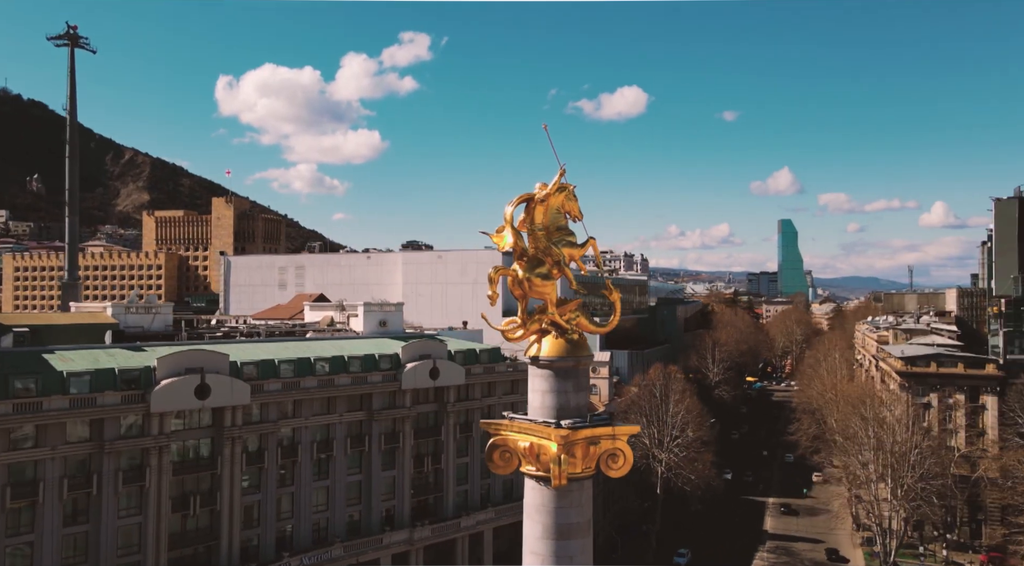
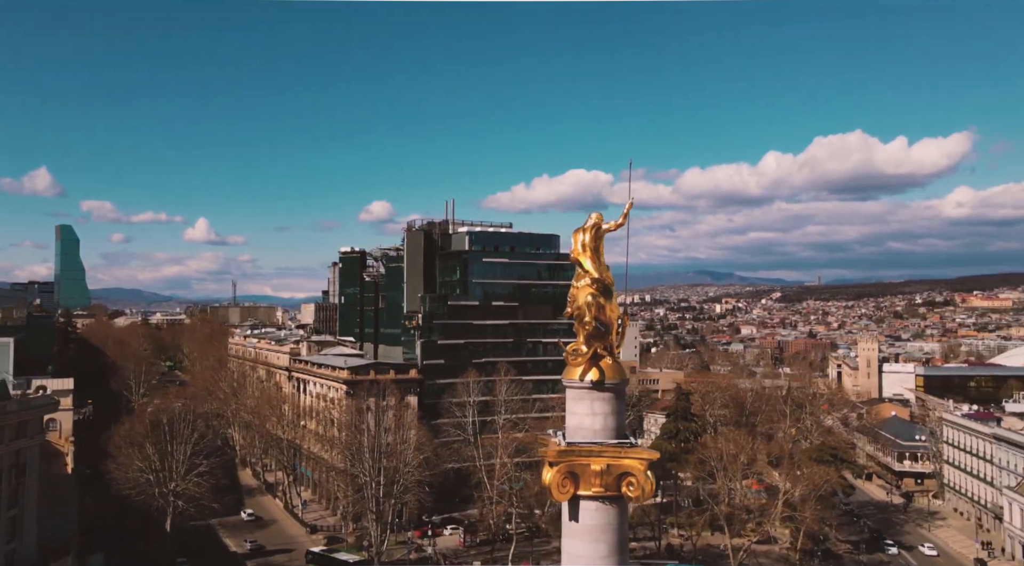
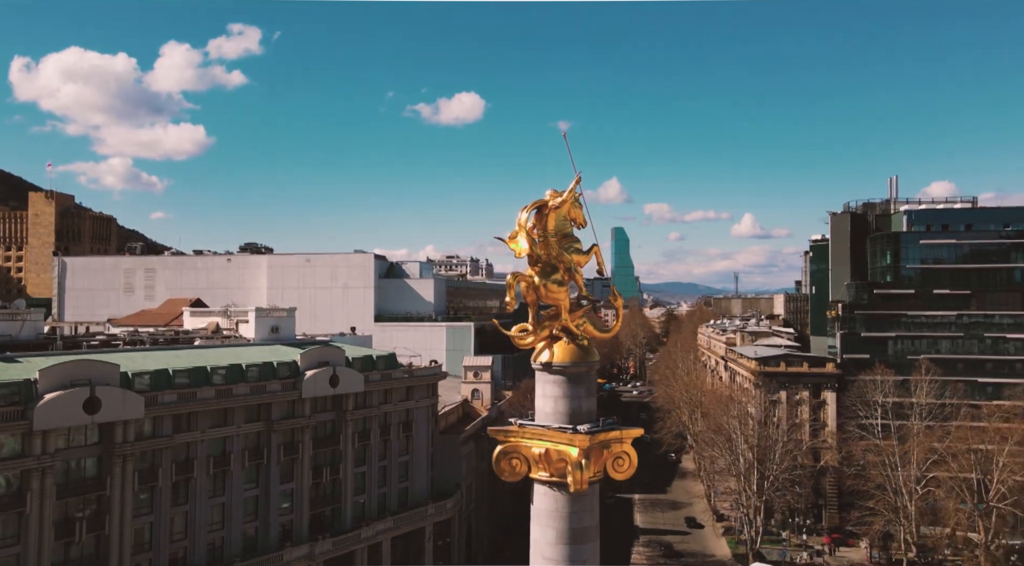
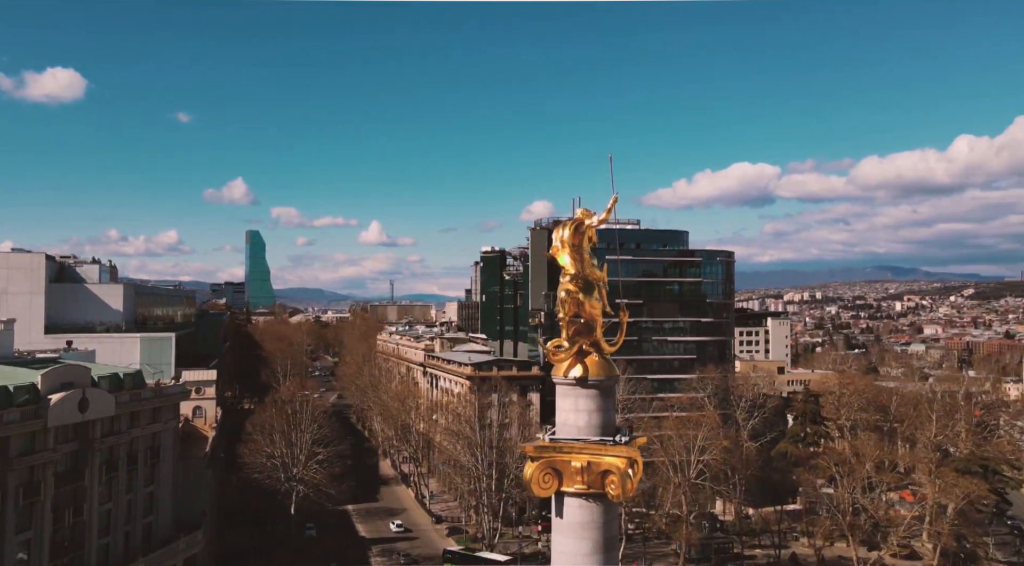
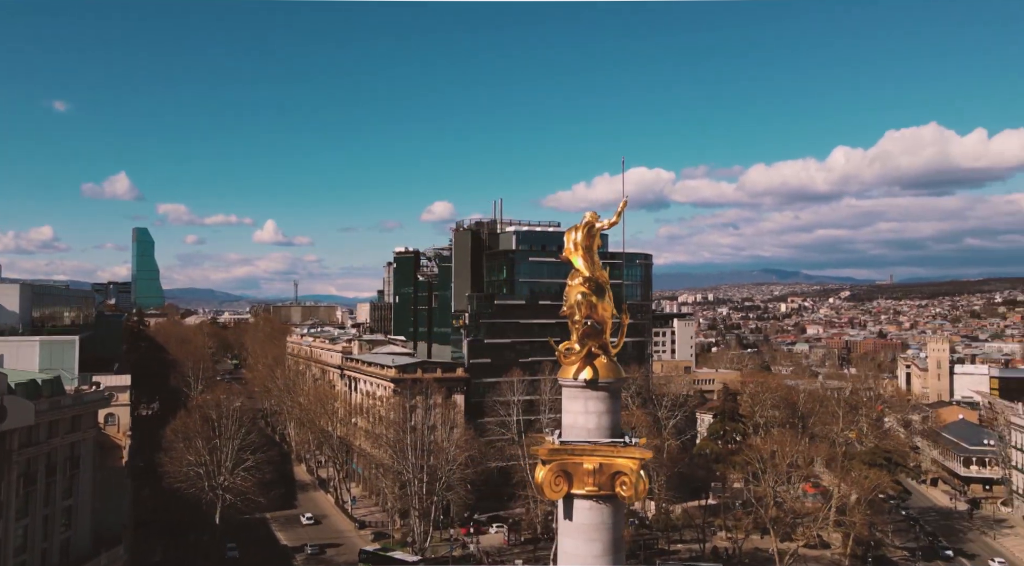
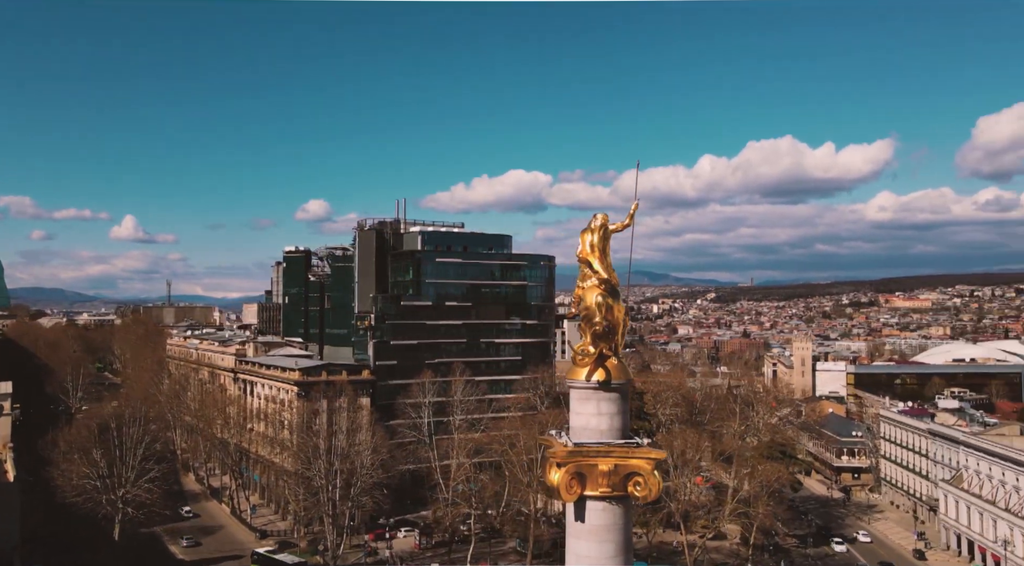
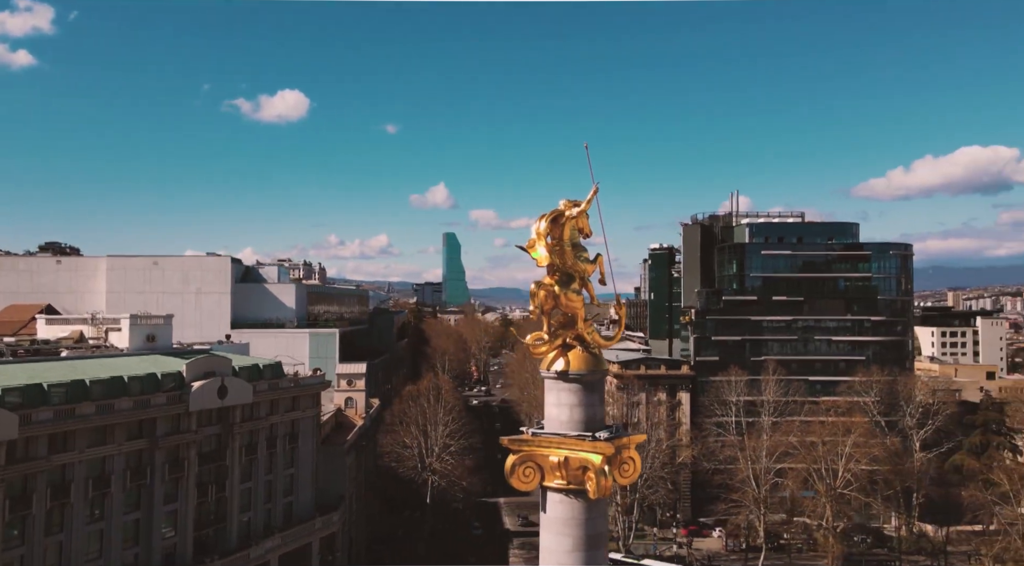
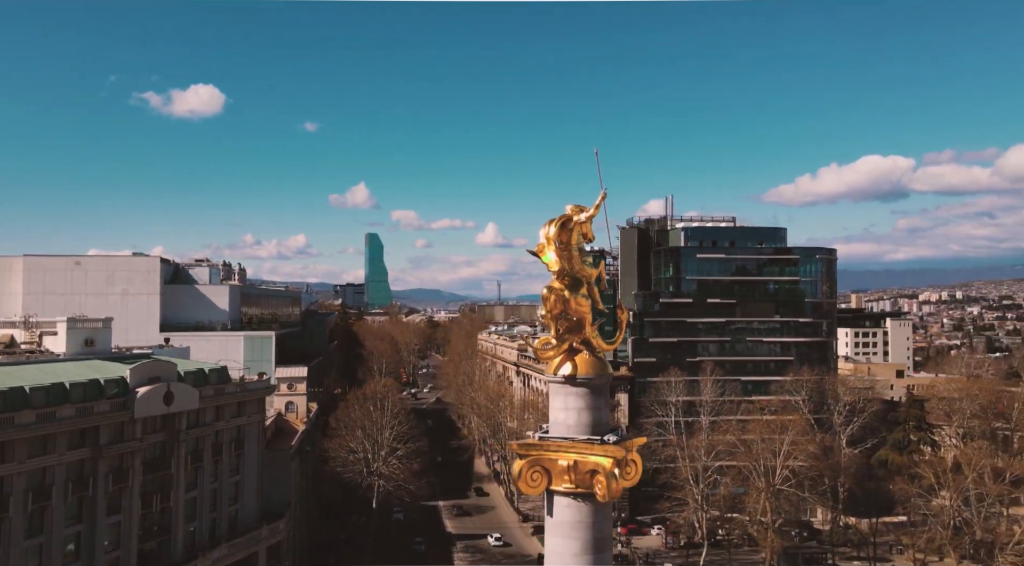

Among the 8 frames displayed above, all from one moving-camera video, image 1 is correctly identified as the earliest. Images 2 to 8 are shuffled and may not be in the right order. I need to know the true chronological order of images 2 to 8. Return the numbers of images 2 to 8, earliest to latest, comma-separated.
3, 7, 8, 4, 5, 2, 6
